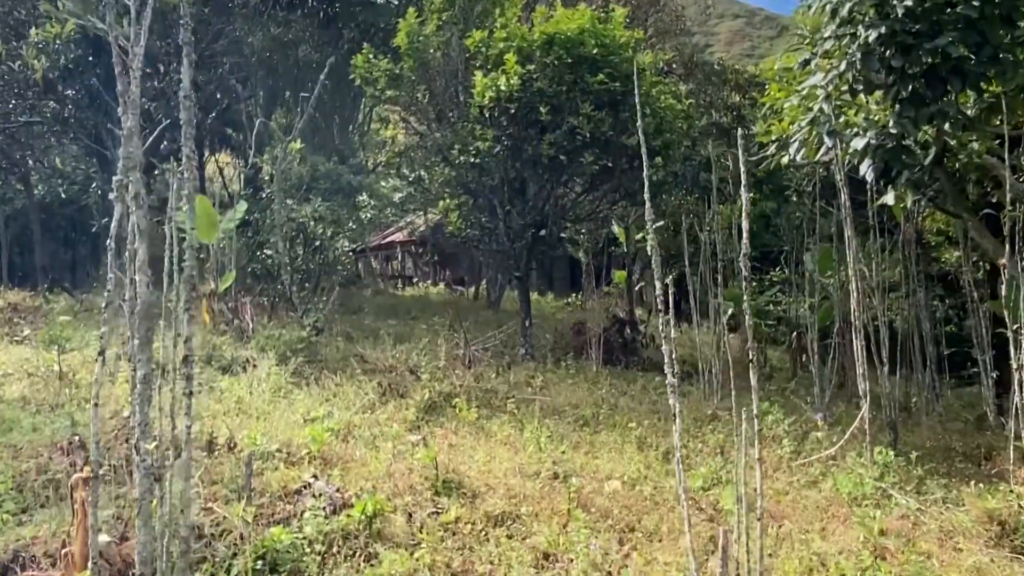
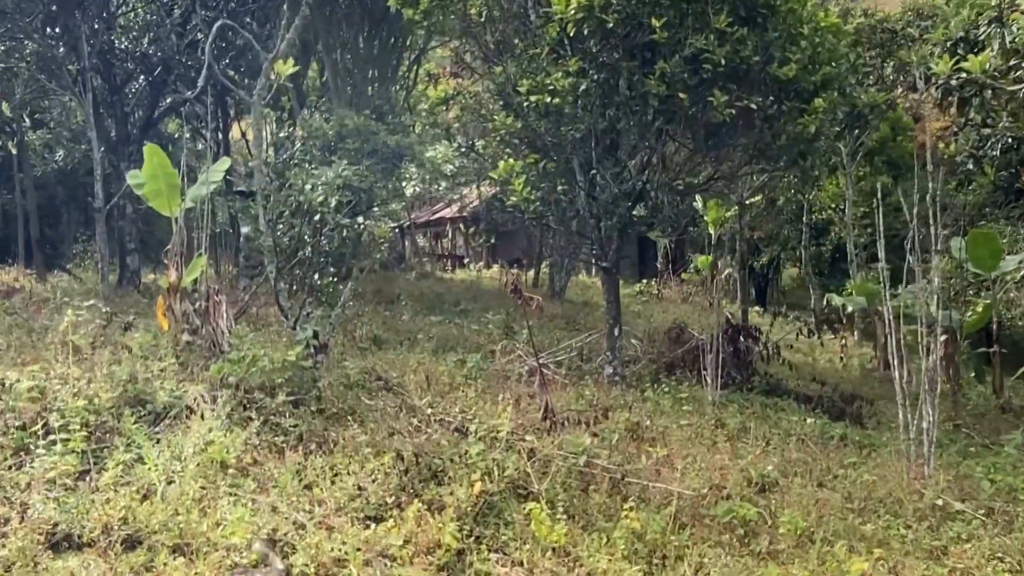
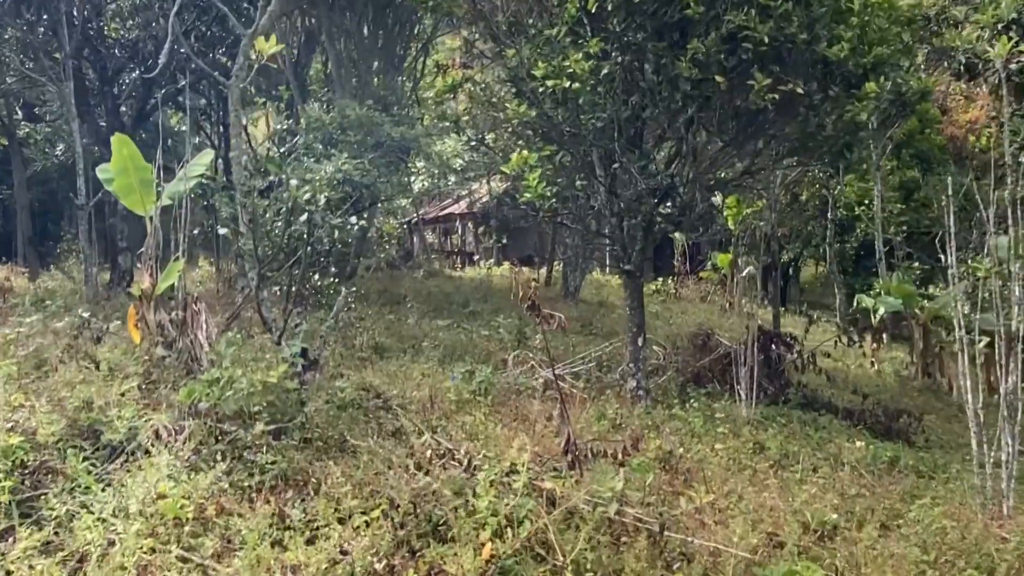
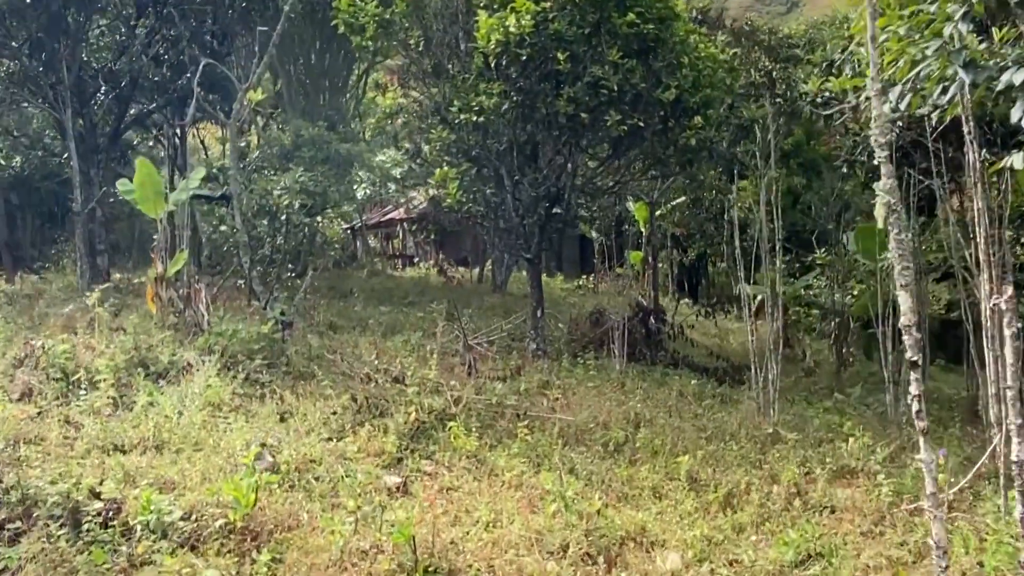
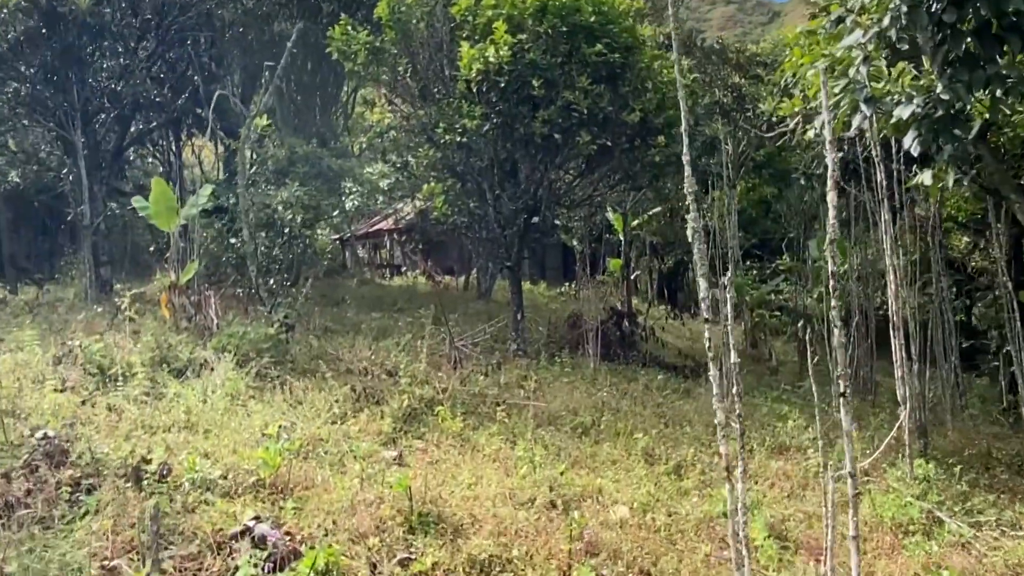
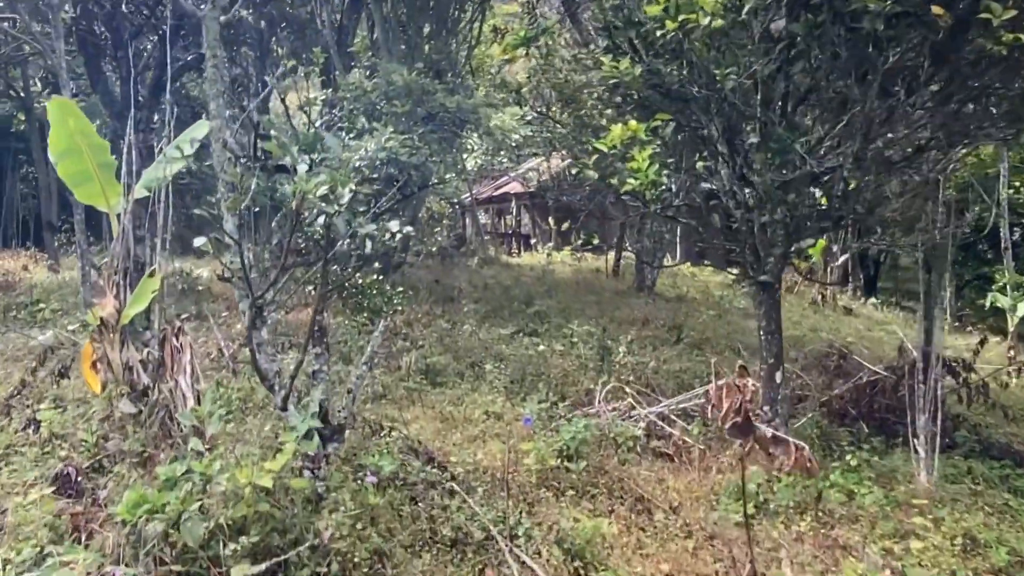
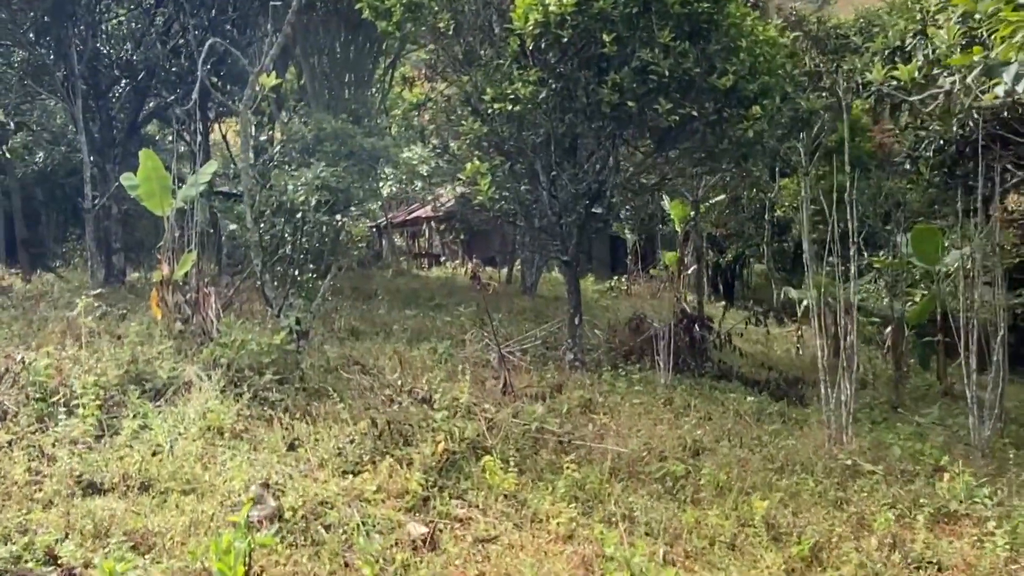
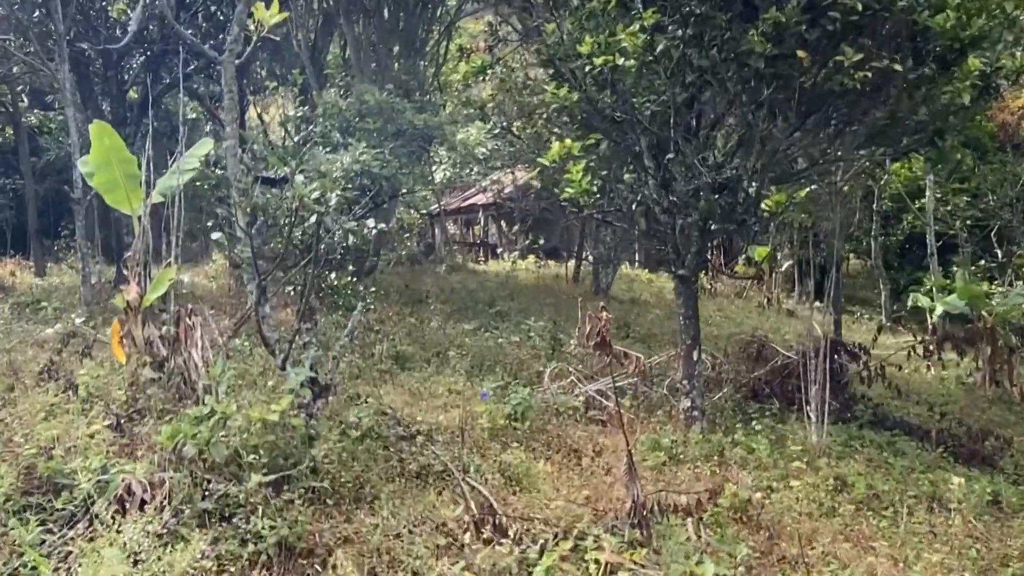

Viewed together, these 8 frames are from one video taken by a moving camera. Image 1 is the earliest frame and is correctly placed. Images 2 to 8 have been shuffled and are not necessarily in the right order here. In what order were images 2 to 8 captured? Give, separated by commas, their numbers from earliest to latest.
5, 4, 7, 2, 3, 8, 6
